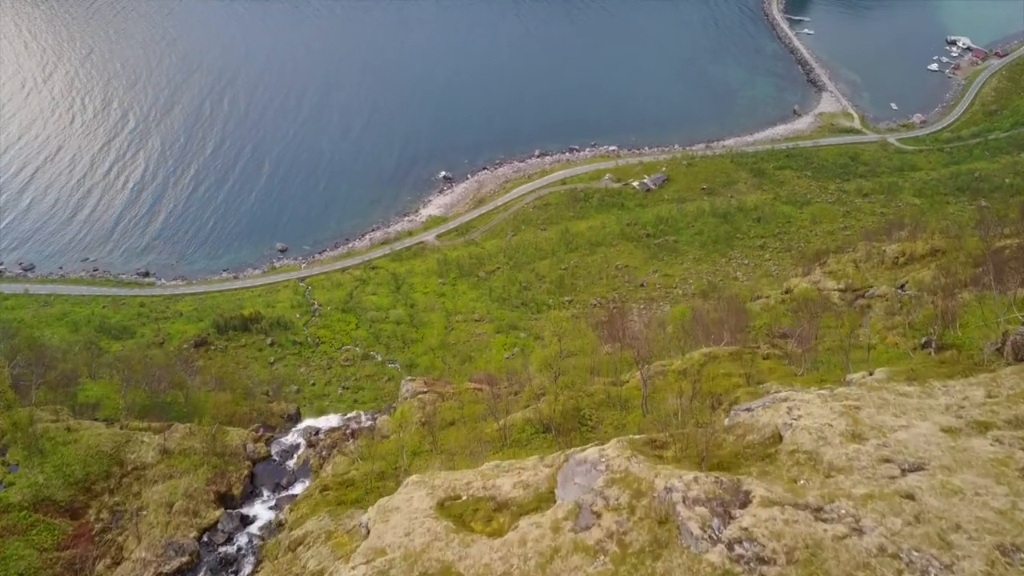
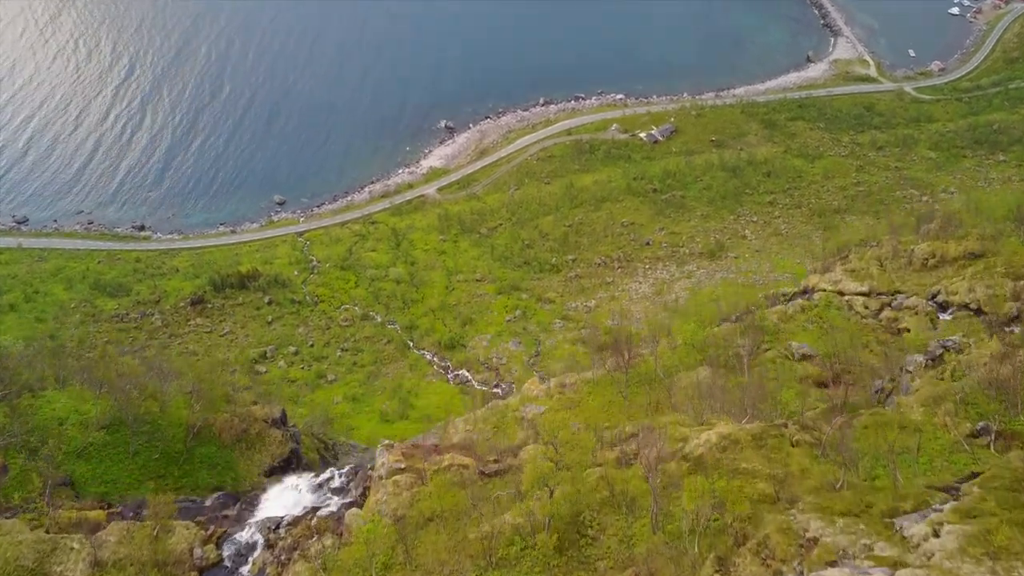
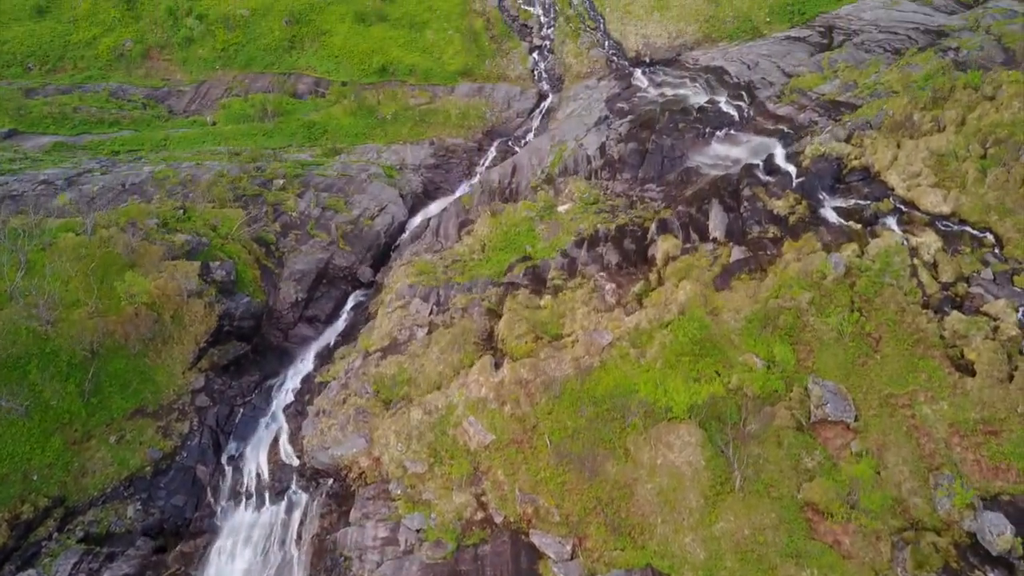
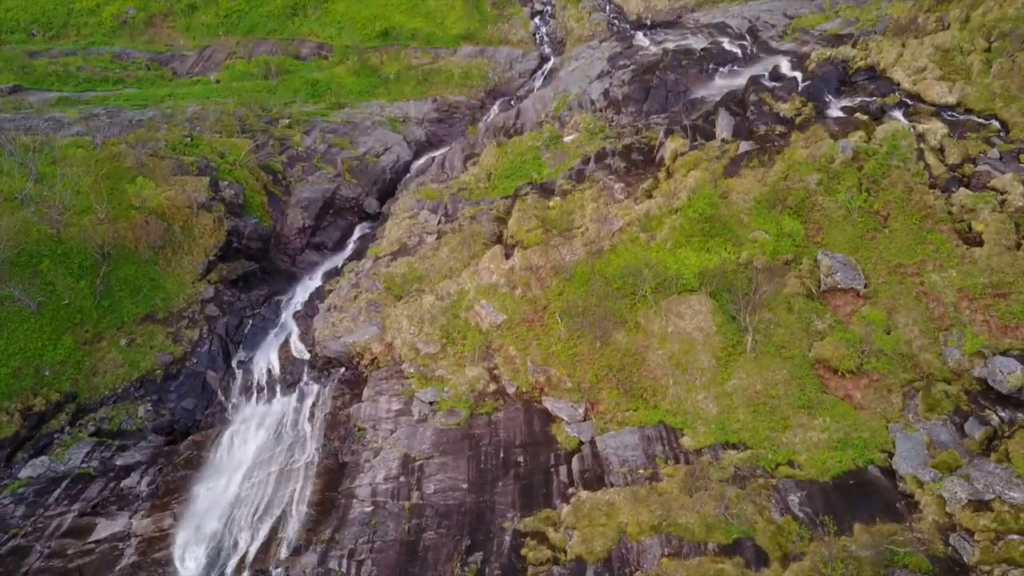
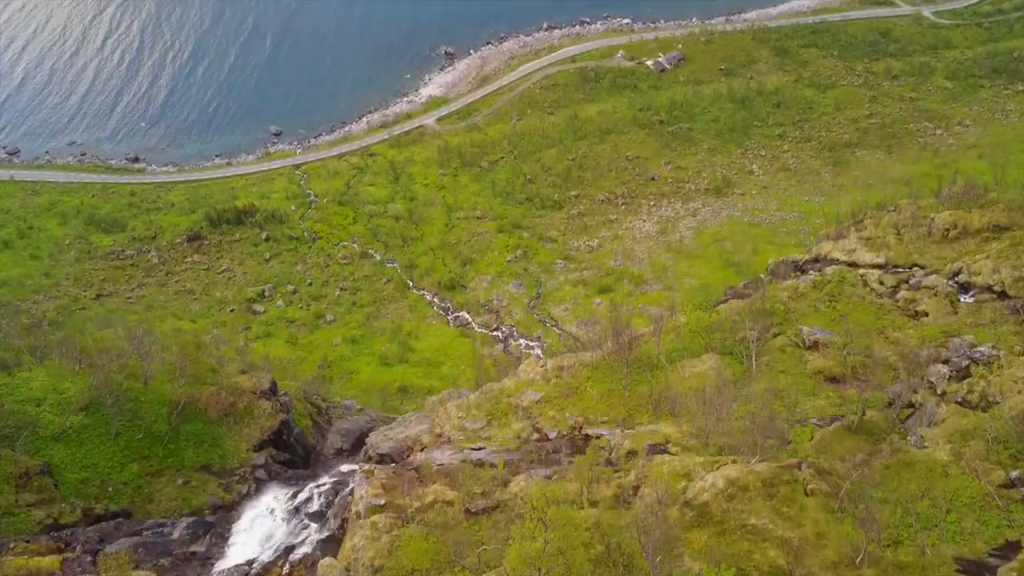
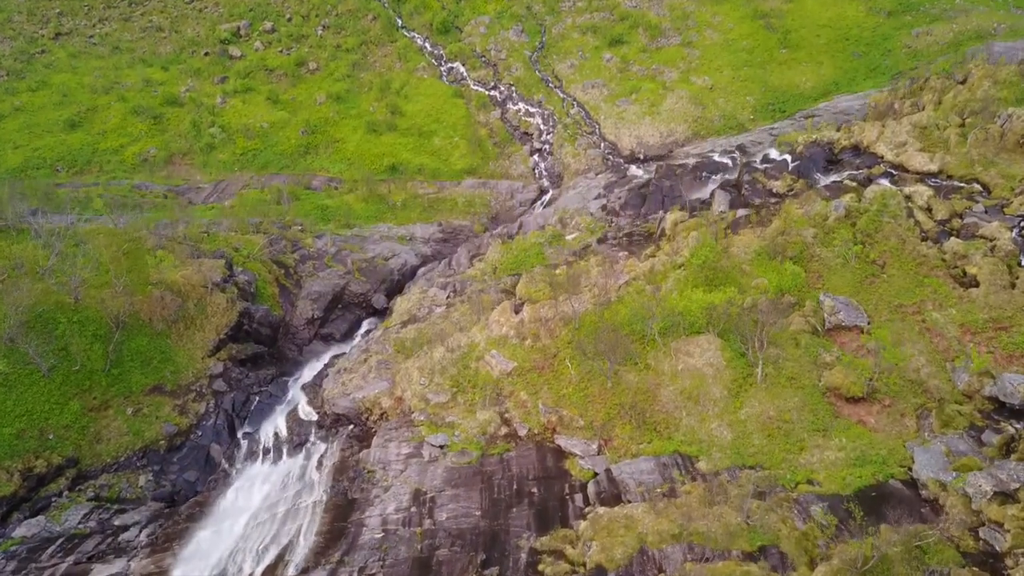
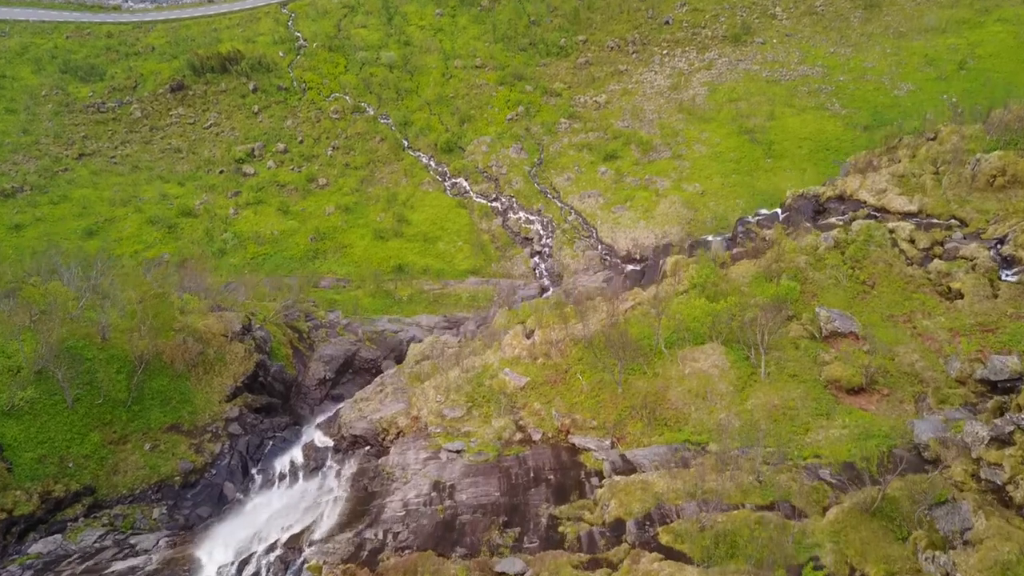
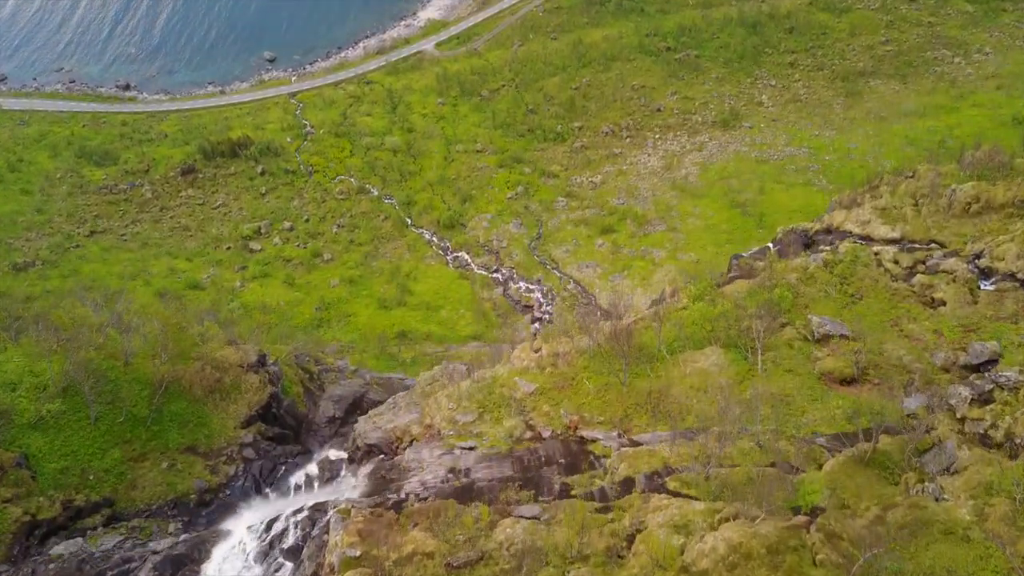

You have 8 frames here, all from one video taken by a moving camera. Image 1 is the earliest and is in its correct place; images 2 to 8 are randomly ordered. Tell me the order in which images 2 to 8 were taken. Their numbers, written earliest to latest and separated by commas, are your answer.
2, 5, 8, 7, 6, 4, 3
